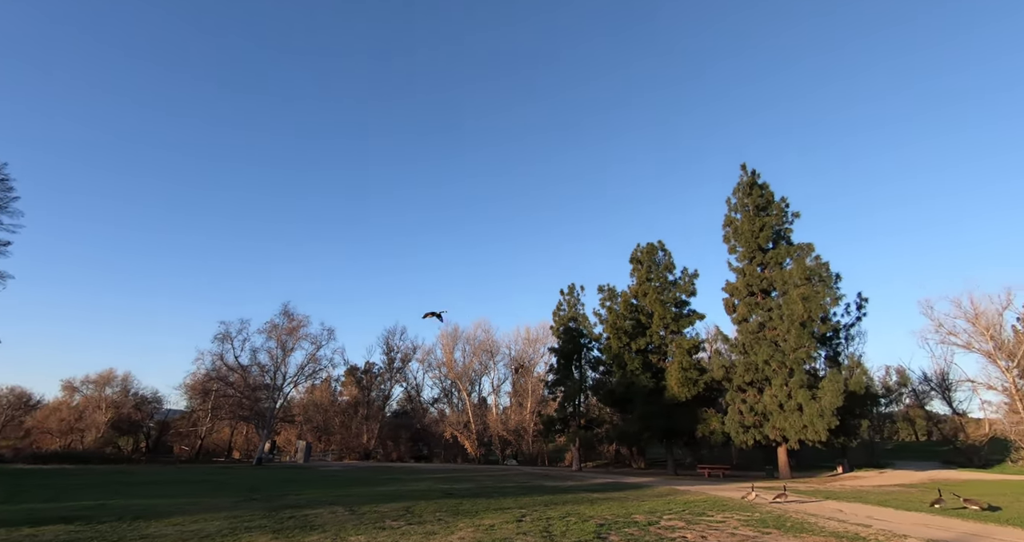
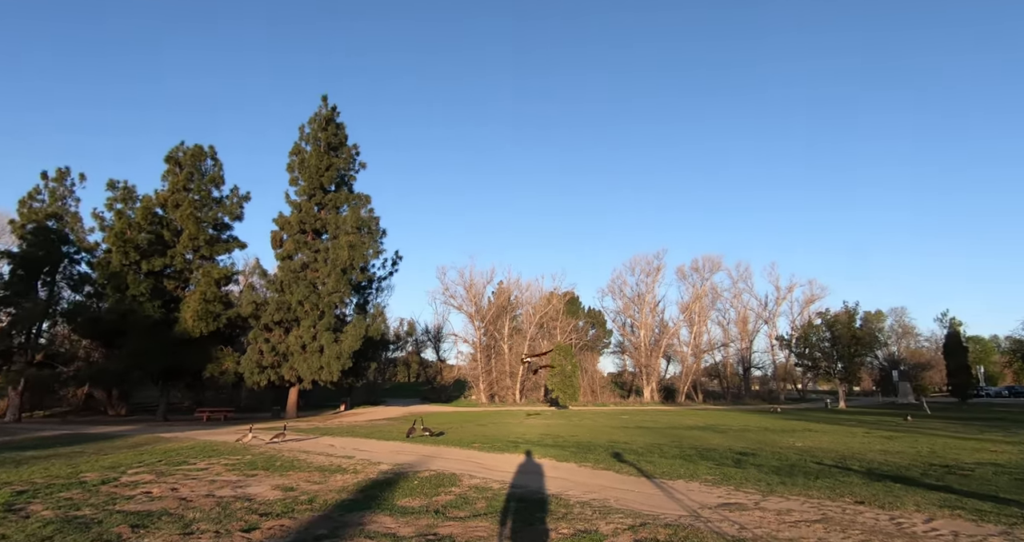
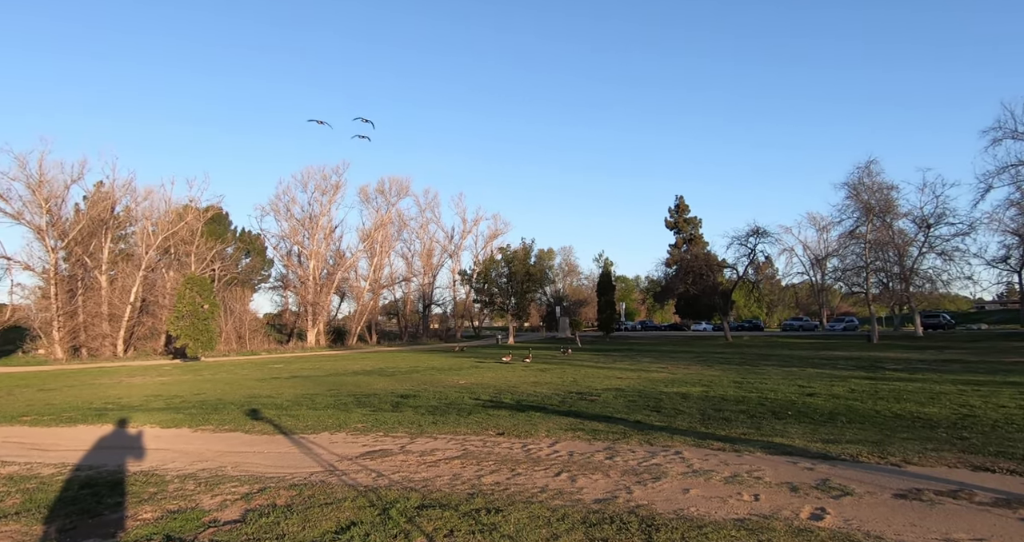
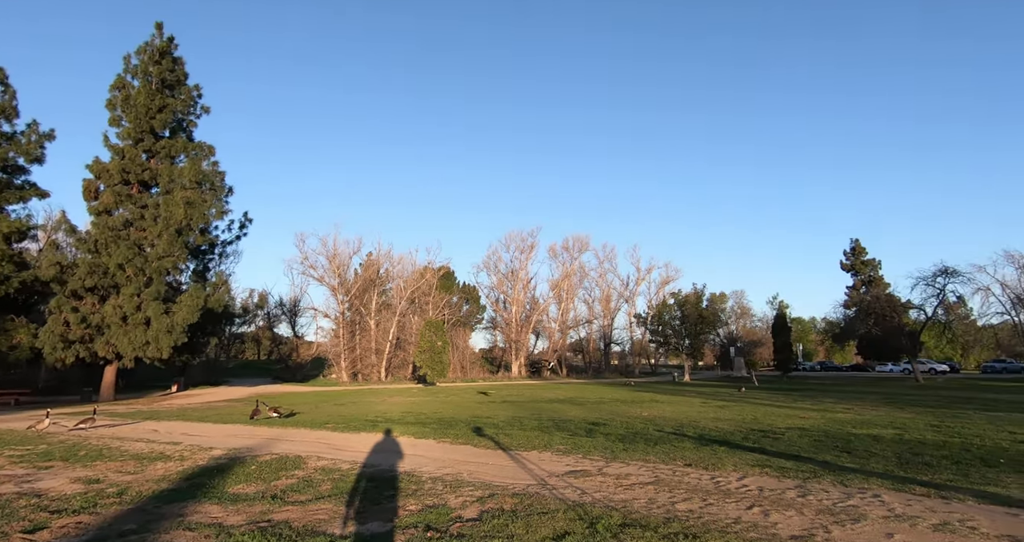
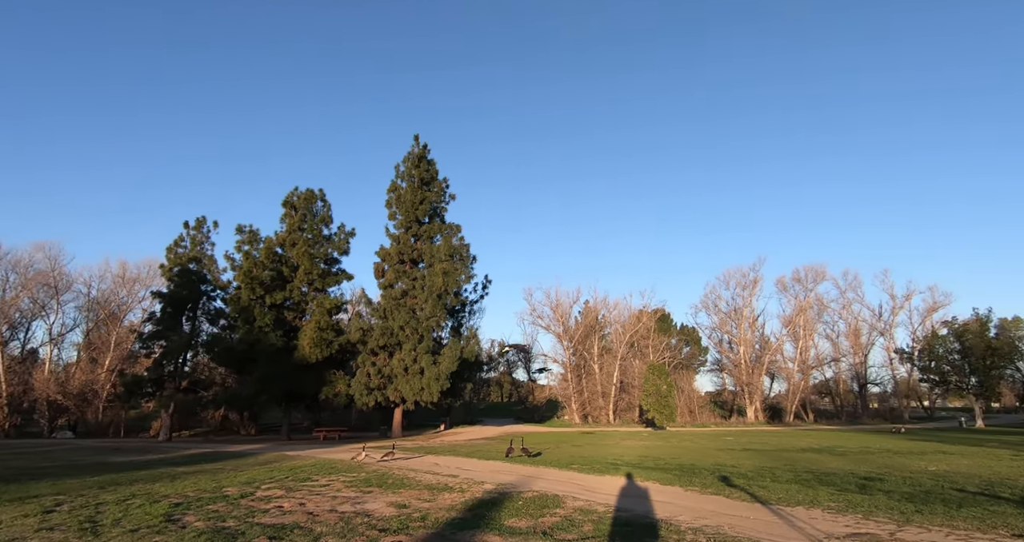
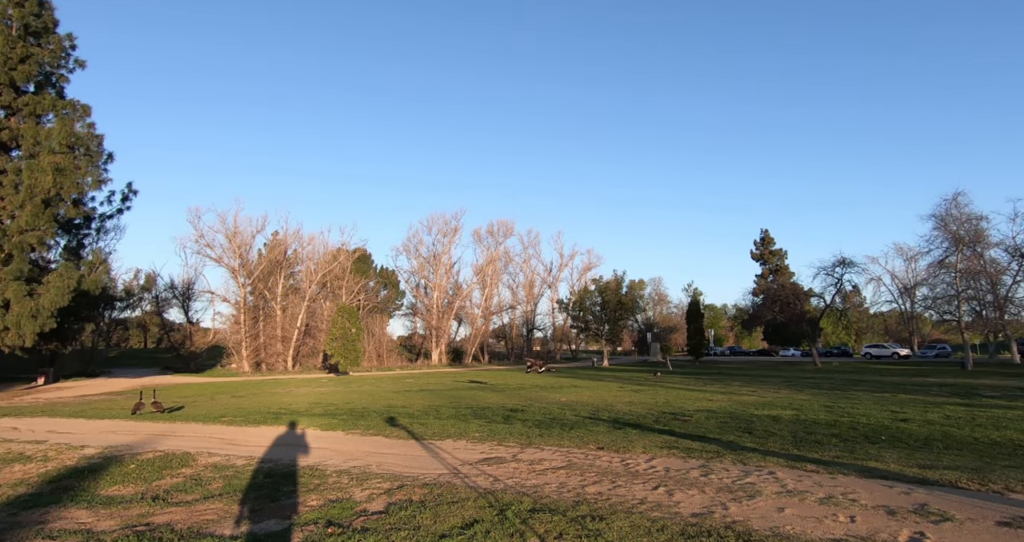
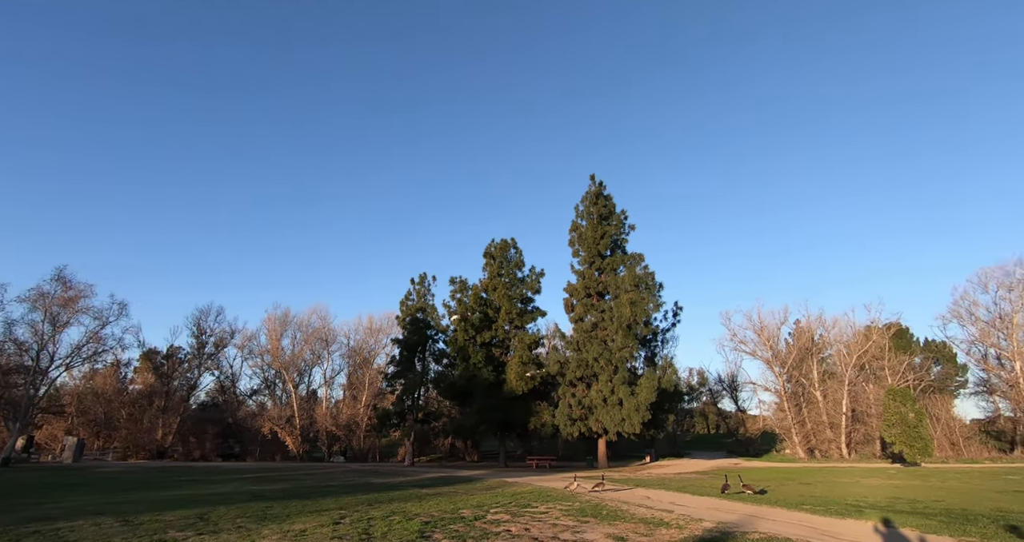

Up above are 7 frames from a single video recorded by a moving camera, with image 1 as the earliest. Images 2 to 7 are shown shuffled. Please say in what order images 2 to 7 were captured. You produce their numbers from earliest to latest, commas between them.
7, 5, 2, 4, 6, 3
